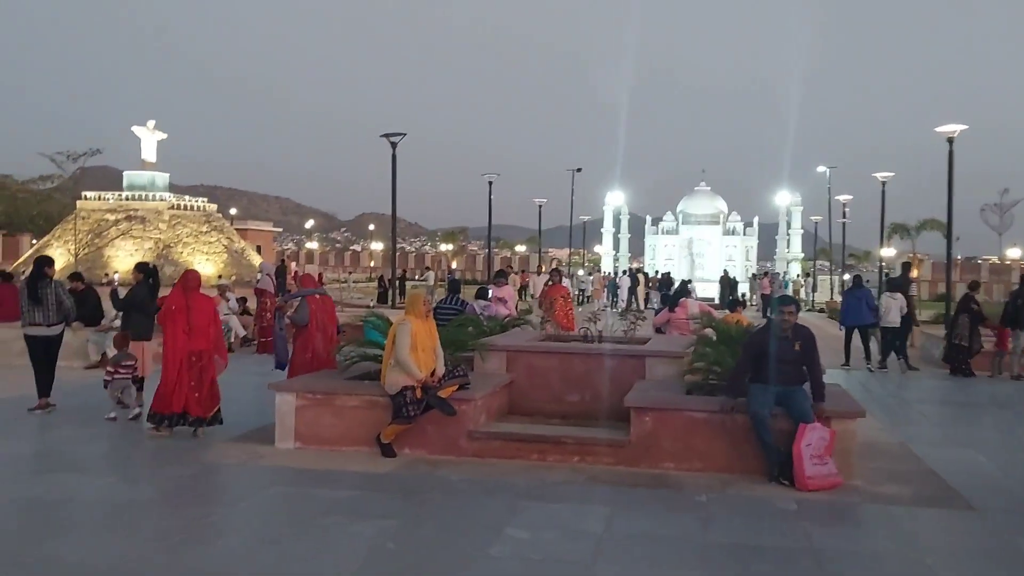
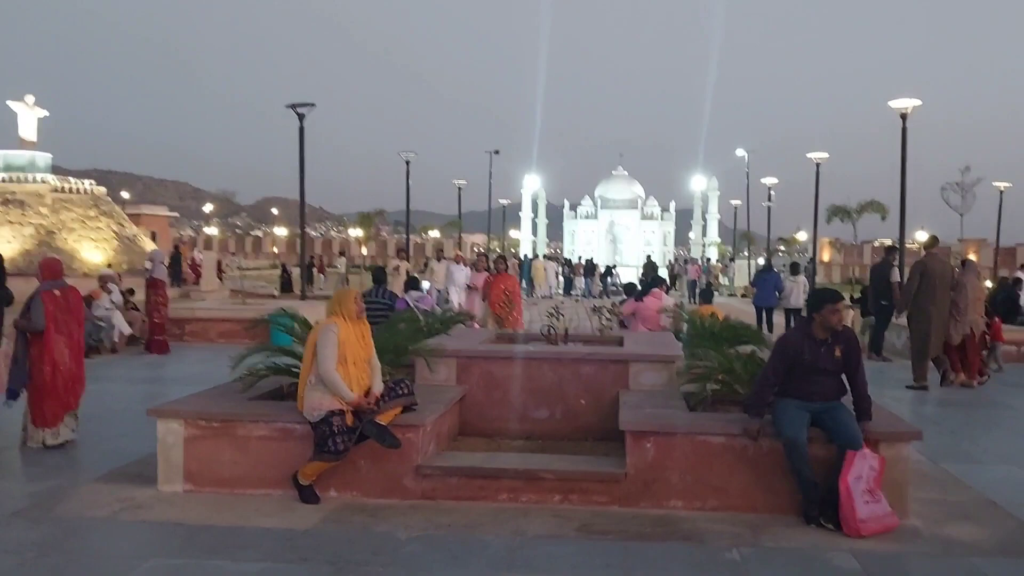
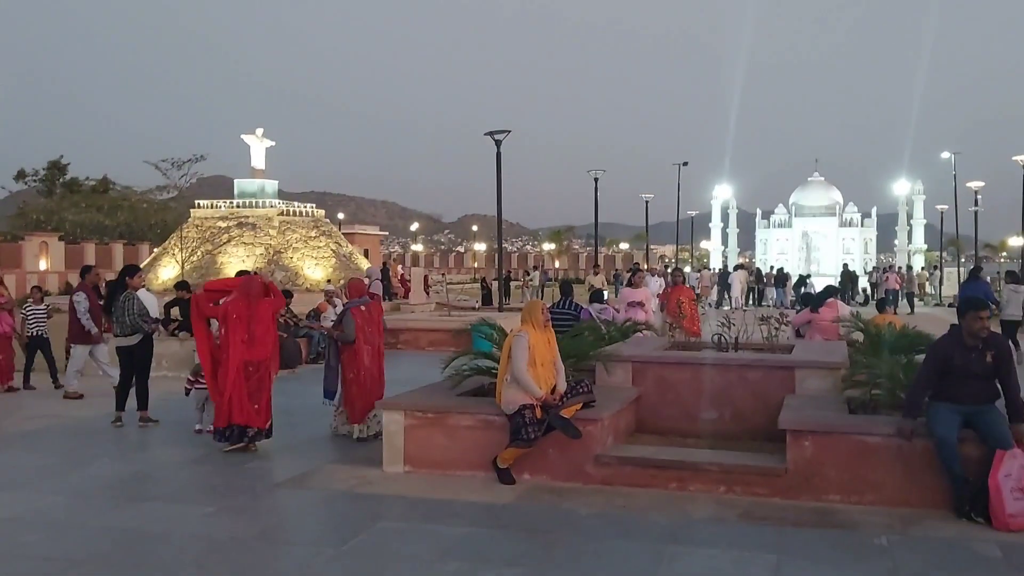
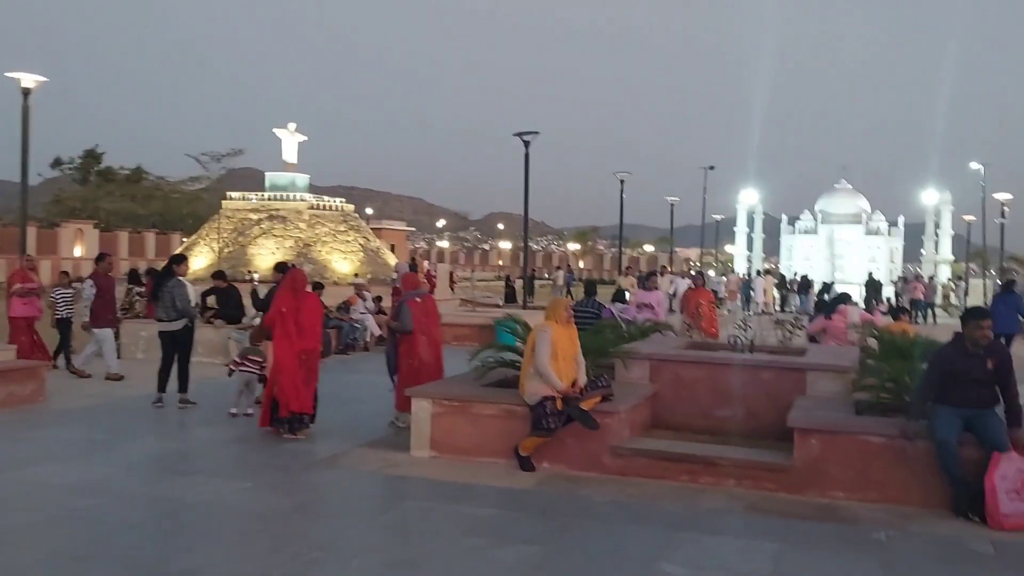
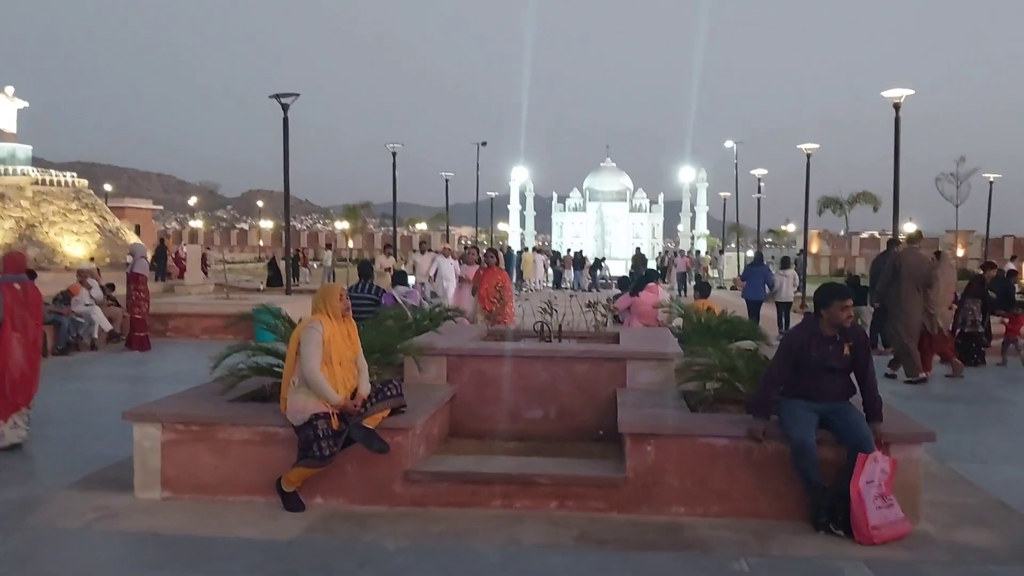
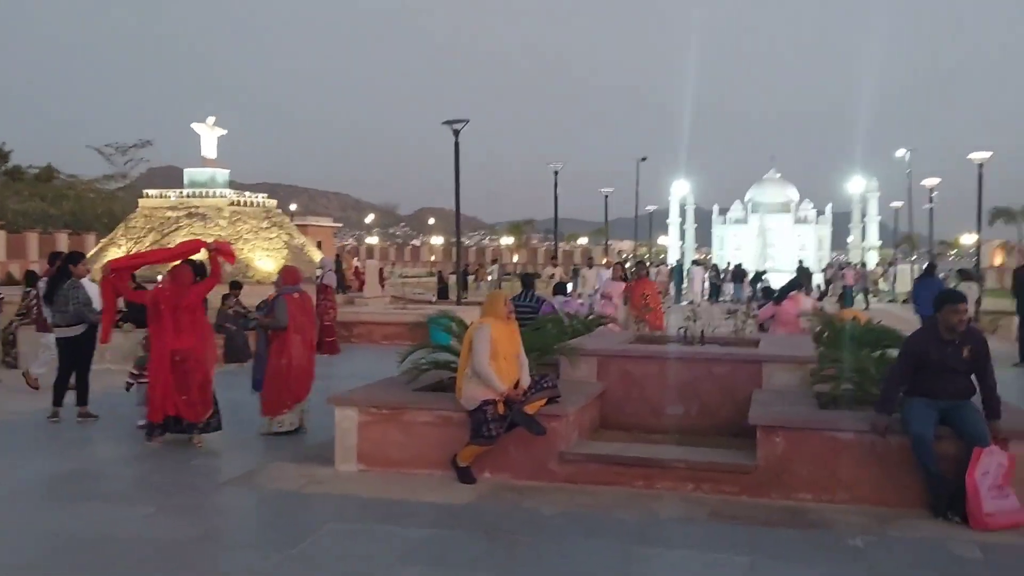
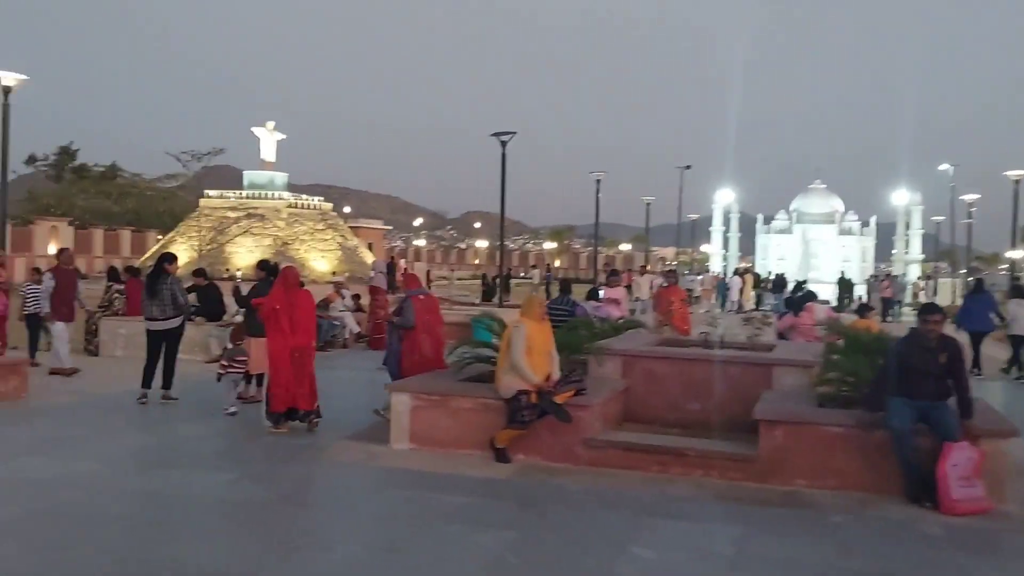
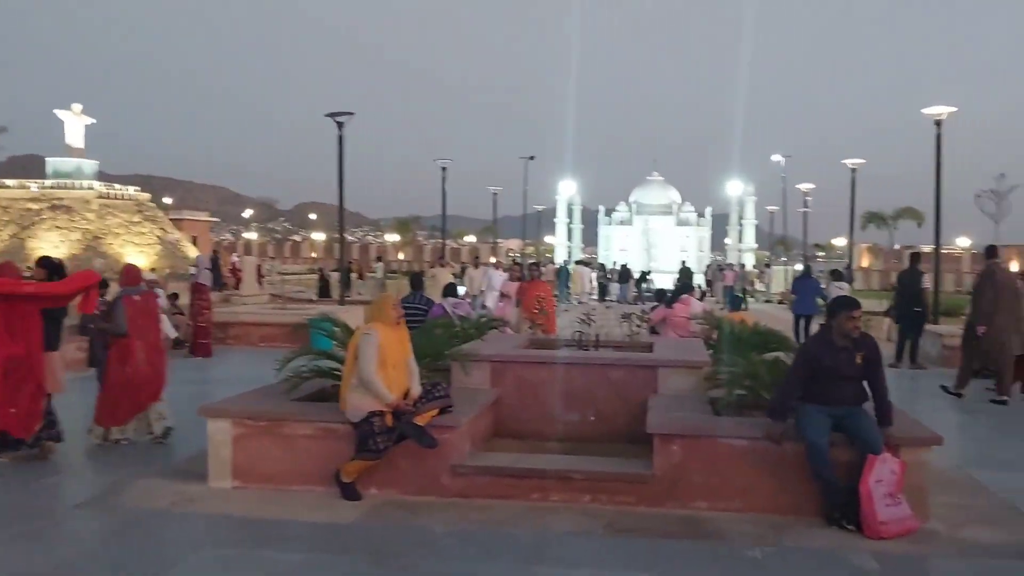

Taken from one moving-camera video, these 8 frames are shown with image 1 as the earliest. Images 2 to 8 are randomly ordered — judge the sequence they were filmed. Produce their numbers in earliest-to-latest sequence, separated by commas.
7, 4, 3, 6, 8, 2, 5
